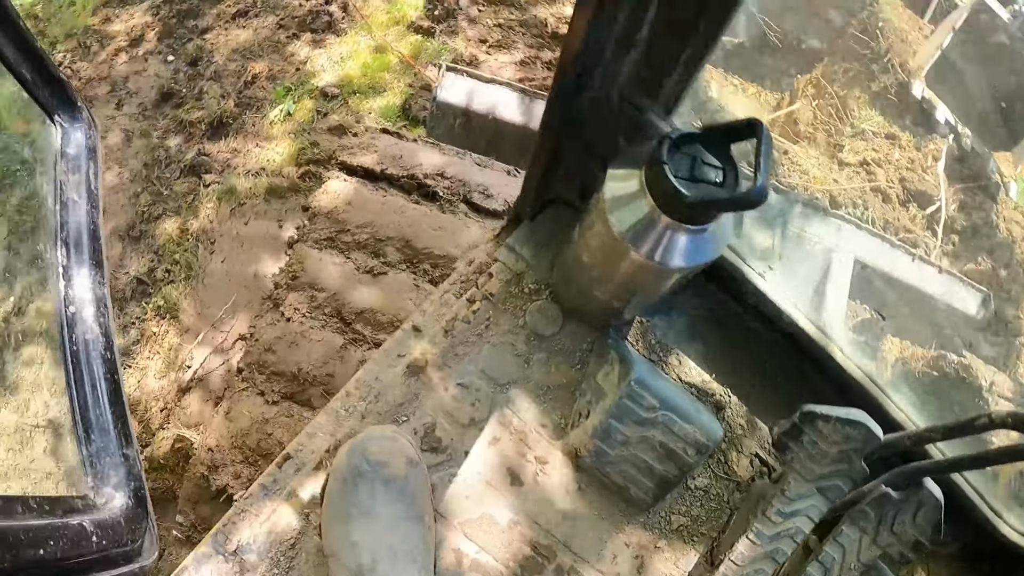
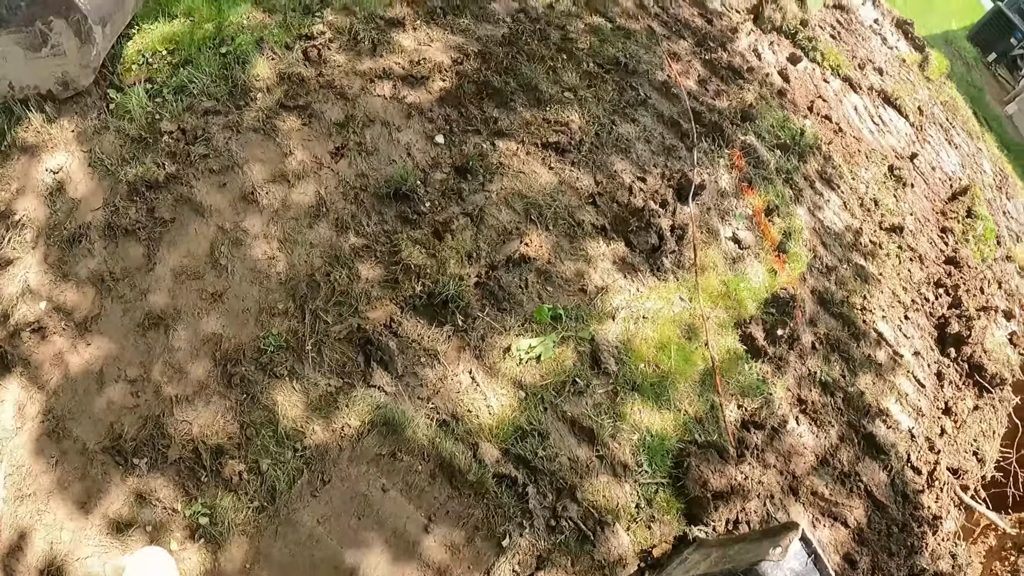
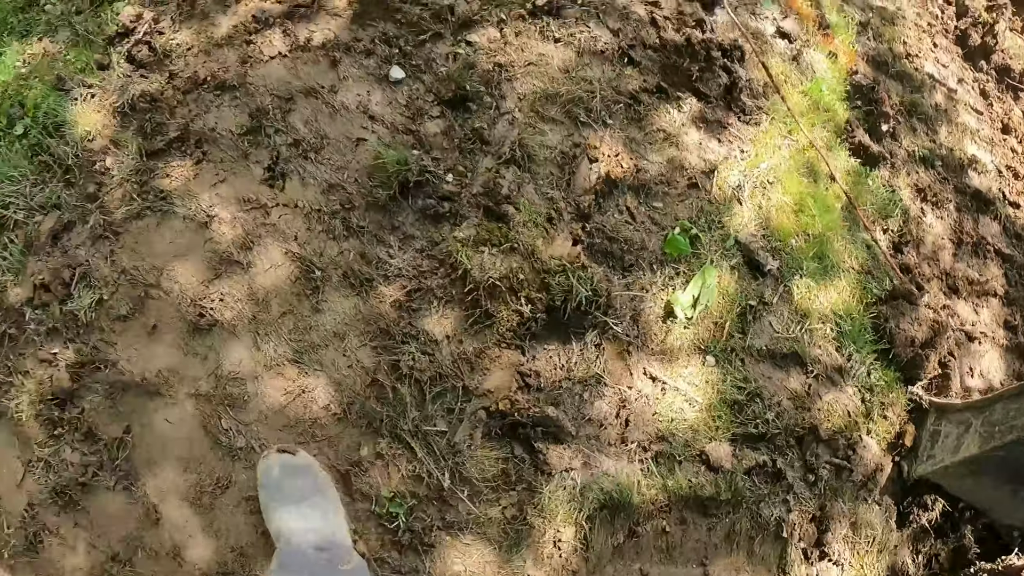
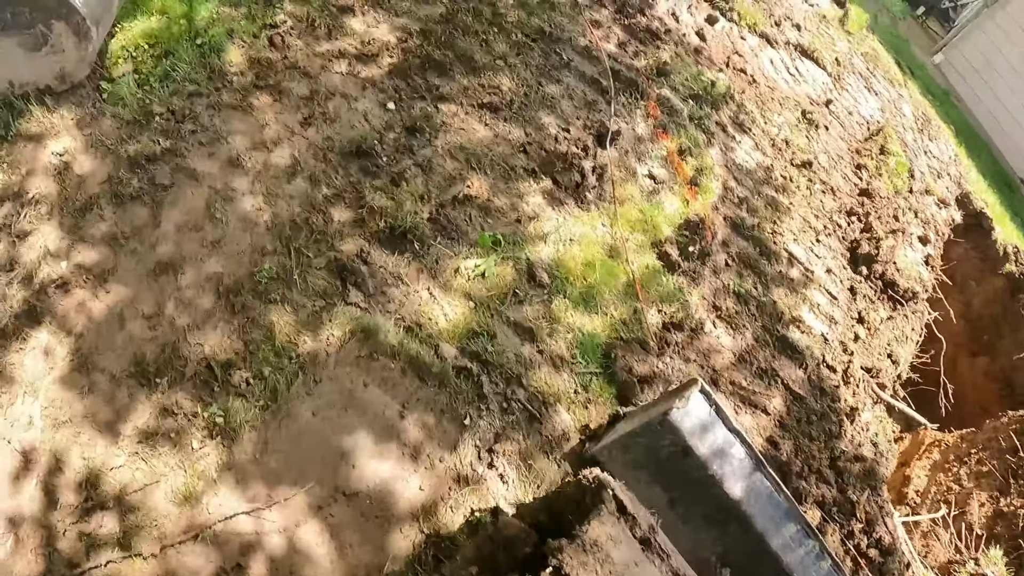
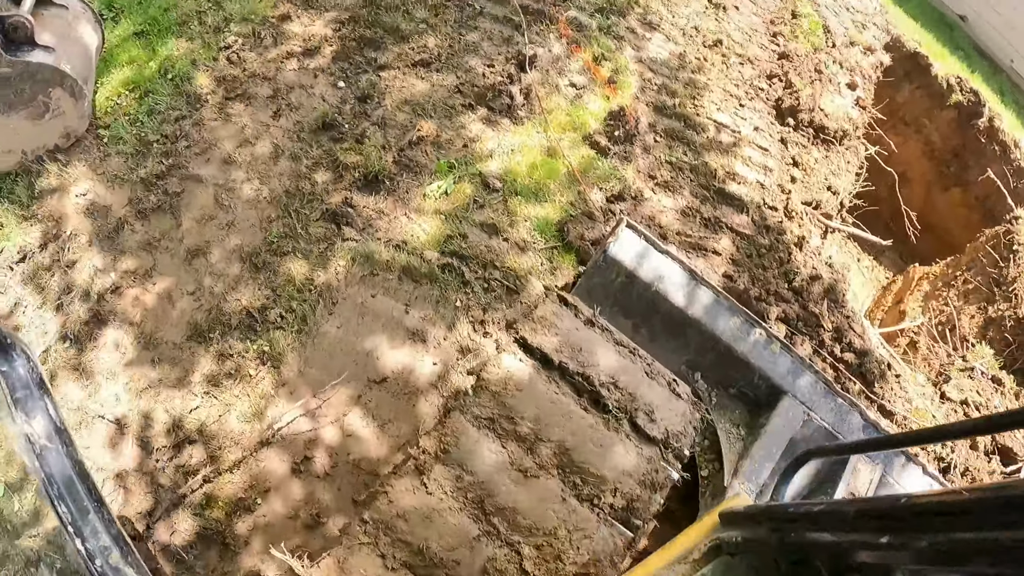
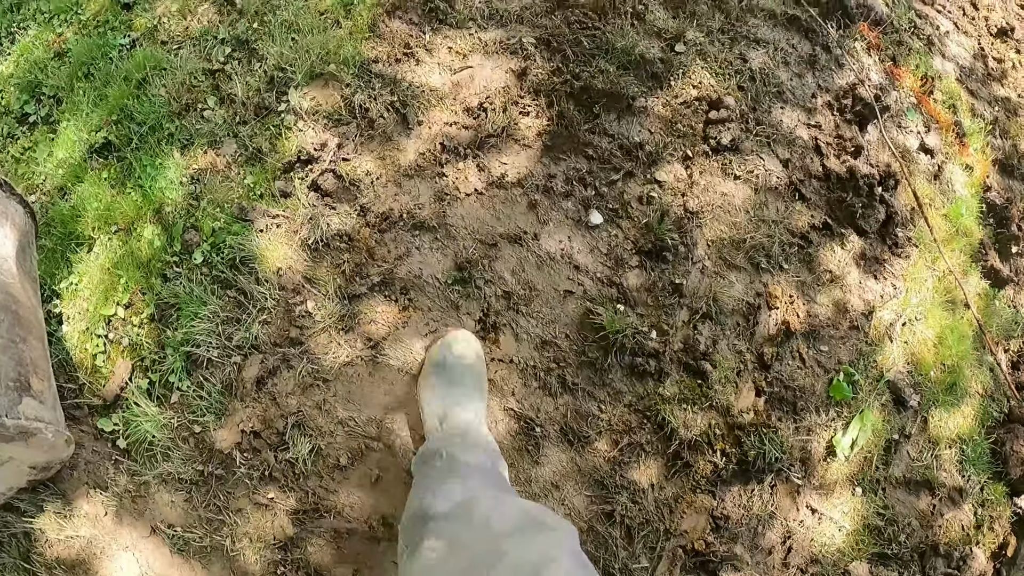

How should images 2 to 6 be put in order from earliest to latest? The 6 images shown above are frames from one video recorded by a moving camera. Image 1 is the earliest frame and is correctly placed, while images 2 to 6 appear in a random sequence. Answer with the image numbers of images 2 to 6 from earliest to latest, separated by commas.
5, 4, 2, 3, 6
